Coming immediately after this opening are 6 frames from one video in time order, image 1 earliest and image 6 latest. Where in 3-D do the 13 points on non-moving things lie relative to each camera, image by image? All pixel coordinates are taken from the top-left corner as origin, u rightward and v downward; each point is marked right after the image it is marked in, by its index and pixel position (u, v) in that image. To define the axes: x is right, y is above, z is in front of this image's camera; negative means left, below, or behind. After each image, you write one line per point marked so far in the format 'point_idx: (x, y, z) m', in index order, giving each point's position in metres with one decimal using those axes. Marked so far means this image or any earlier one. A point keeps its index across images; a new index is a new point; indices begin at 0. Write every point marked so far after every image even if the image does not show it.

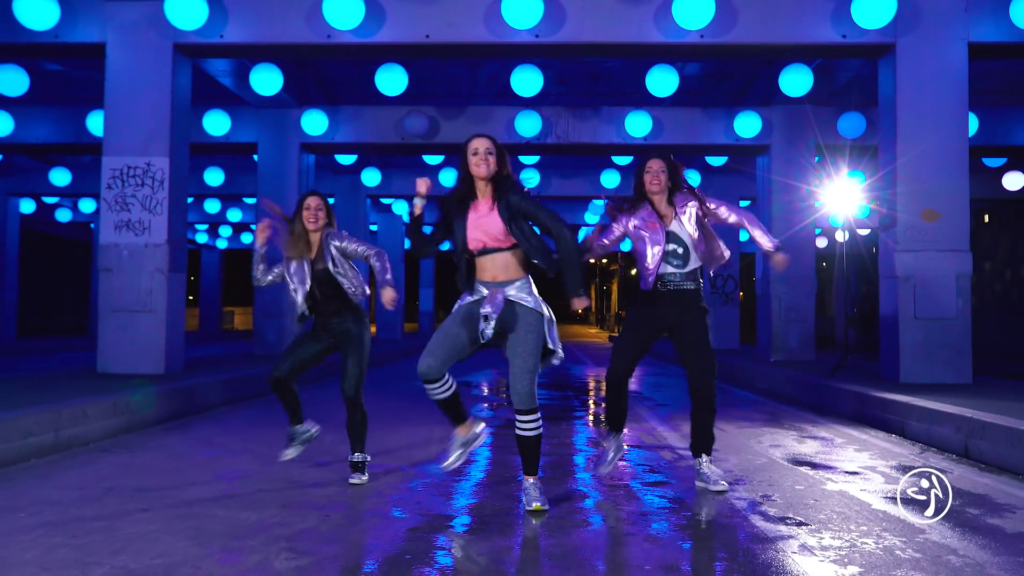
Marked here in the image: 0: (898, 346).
0: (+5.0, -0.7, +9.3) m
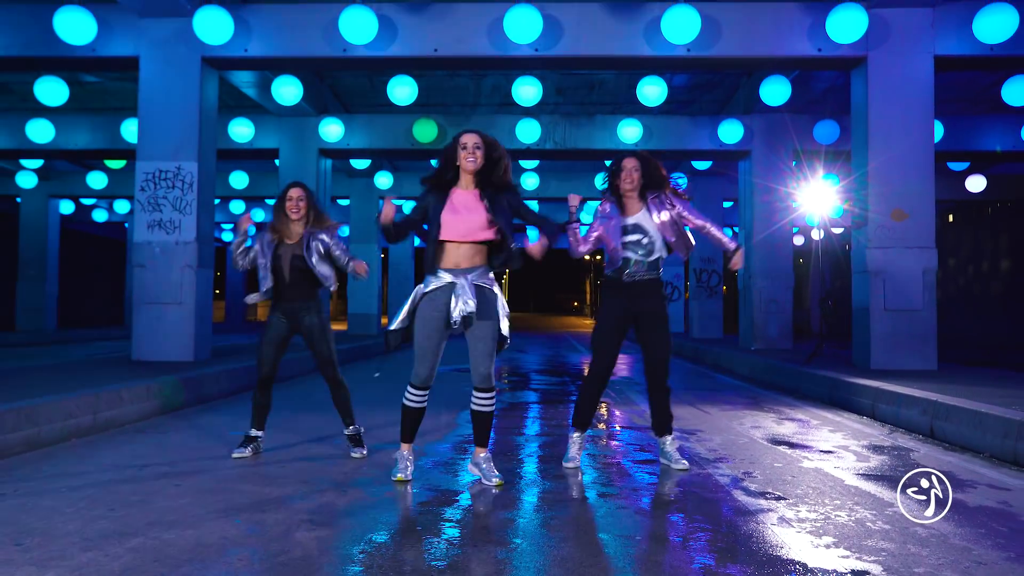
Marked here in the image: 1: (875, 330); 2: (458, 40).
0: (+5.0, -0.6, +10.0) m
1: (+5.1, -0.6, +9.9) m
2: (-0.8, +3.5, +10.0) m
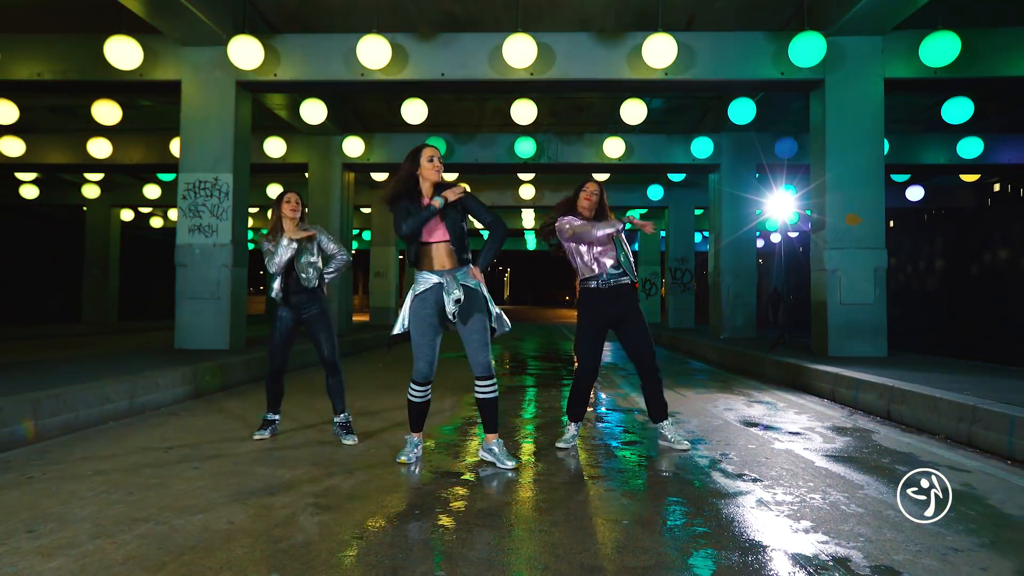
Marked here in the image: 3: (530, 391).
0: (+5.0, -0.6, +11.3) m
1: (+5.1, -0.5, +11.2) m
2: (-0.8, +3.5, +11.2) m
3: (+0.2, -1.4, +9.5) m
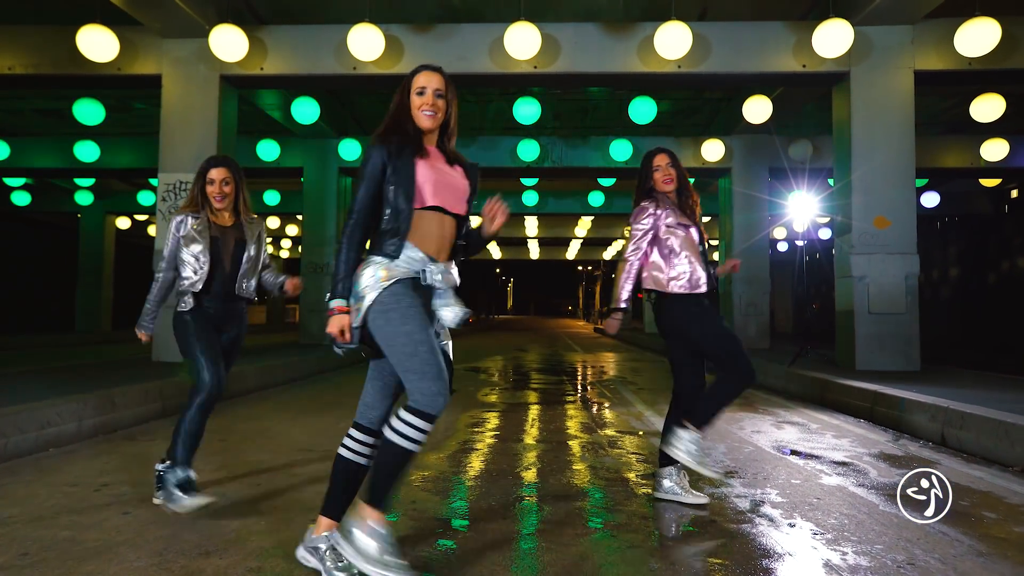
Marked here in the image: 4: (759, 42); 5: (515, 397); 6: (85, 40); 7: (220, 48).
0: (+5.0, -0.7, +10.5) m
1: (+5.1, -0.7, +10.4) m
2: (-0.7, +3.4, +10.4) m
3: (+0.3, -1.5, +8.7) m
4: (+3.7, +3.7, +10.6) m
5: (+0.1, -1.5, +9.8) m
6: (-5.5, +3.2, +9.1) m
7: (-3.9, +3.2, +9.3) m
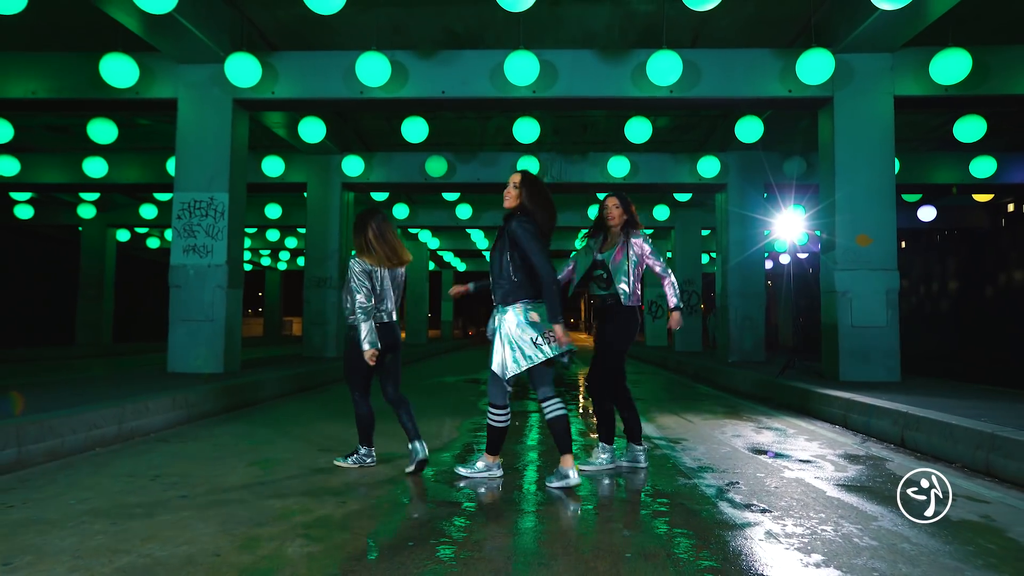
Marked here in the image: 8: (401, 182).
0: (+5.0, -0.9, +11.0) m
1: (+5.1, -0.9, +10.9) m
2: (-0.7, +3.2, +11.0) m
3: (+0.3, -1.7, +9.2) m
4: (+3.7, +3.5, +11.2) m
5: (0.0, -1.7, +10.3) m
6: (-5.5, +3.0, +9.7) m
7: (-3.9, +3.0, +9.9) m
8: (-2.7, +2.5, +16.5) m
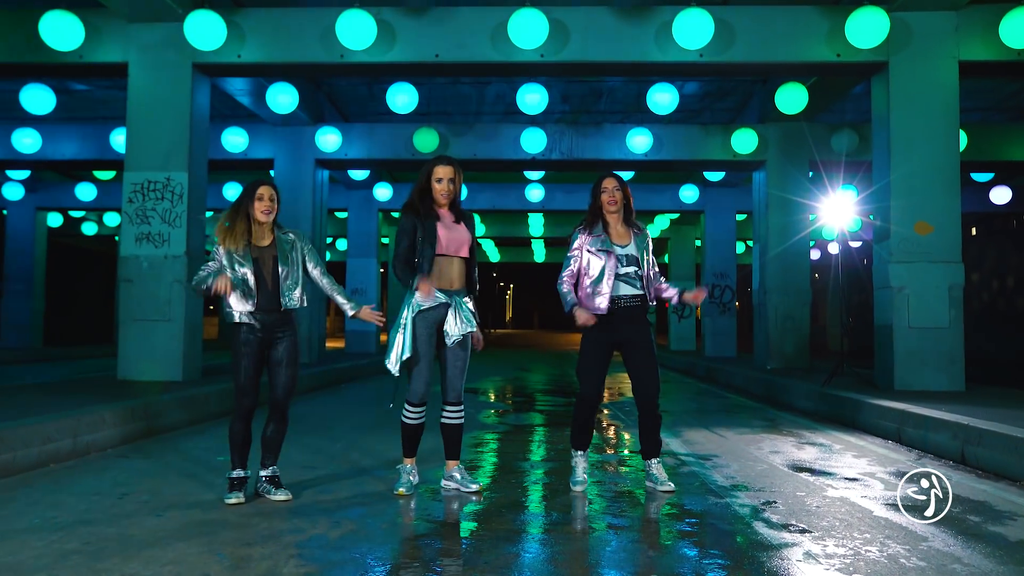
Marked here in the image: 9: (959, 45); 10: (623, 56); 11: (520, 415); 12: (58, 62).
0: (+5.1, -0.8, +9.4) m
1: (+5.1, -0.8, +9.4) m
2: (-0.7, +3.3, +9.6) m
3: (+0.3, -1.6, +7.8) m
4: (+3.8, +3.5, +9.7) m
5: (+0.1, -1.6, +8.9) m
6: (-5.5, +3.1, +8.4) m
7: (-3.8, +3.1, +8.5) m
8: (-2.5, +2.6, +15.1) m
9: (+6.1, +3.3, +9.6) m
10: (+1.5, +3.1, +9.6) m
11: (+0.1, -1.7, +9.3) m
12: (-6.2, +3.0, +9.7) m
